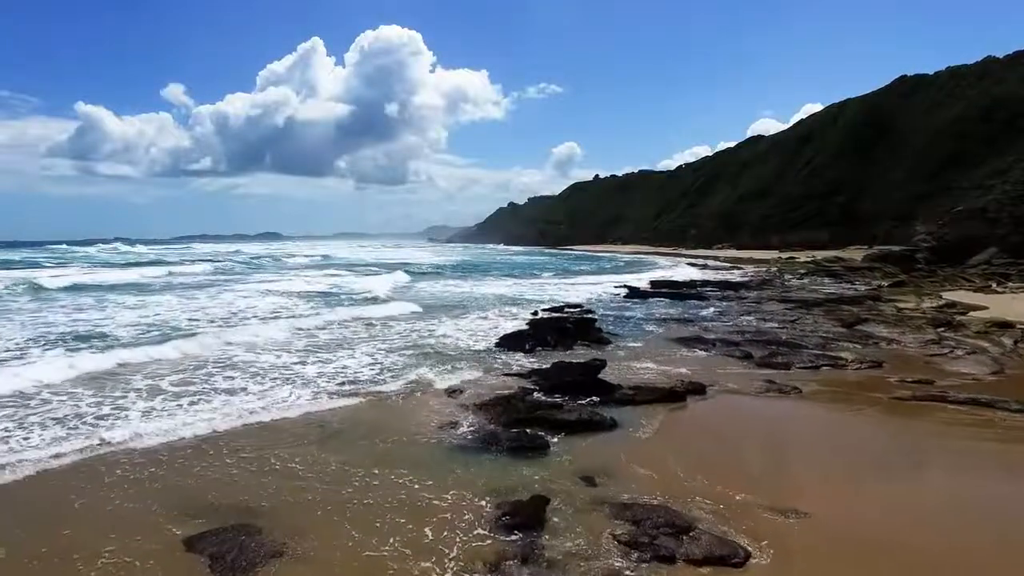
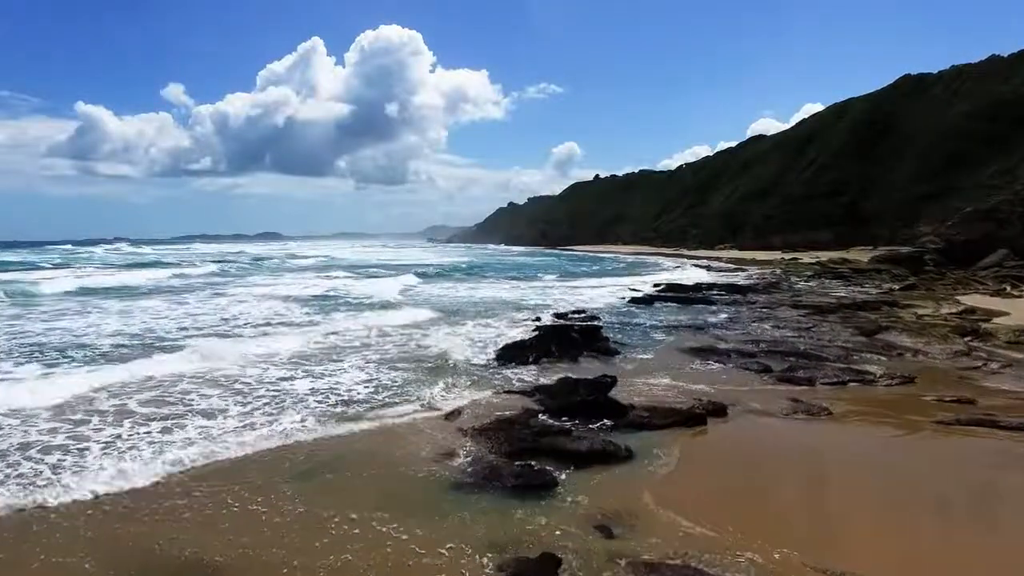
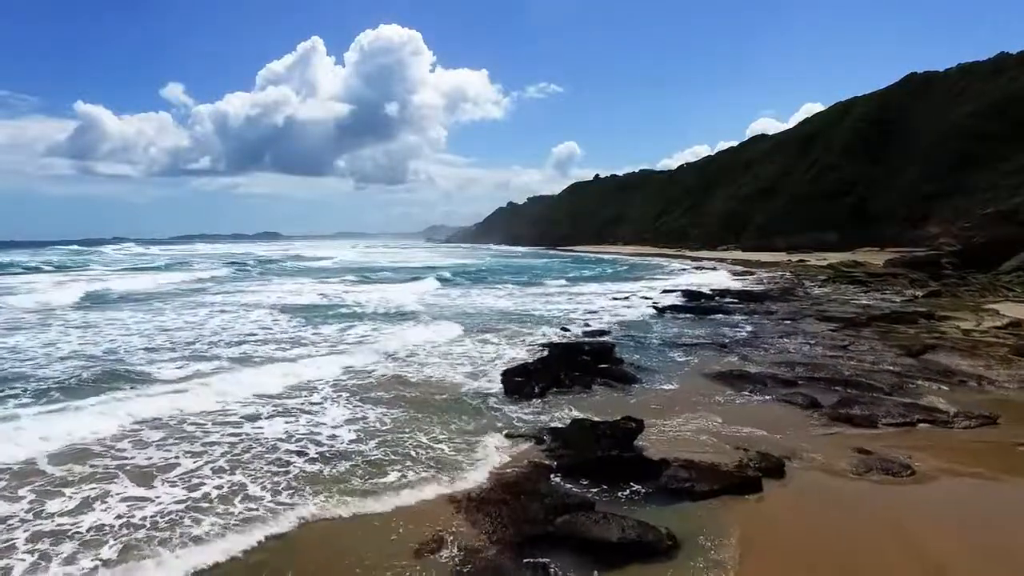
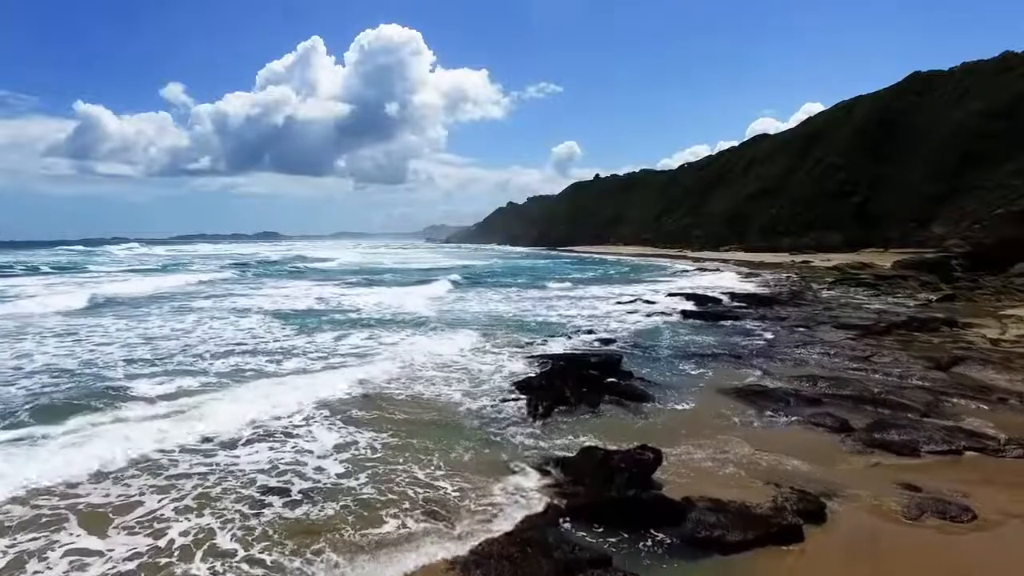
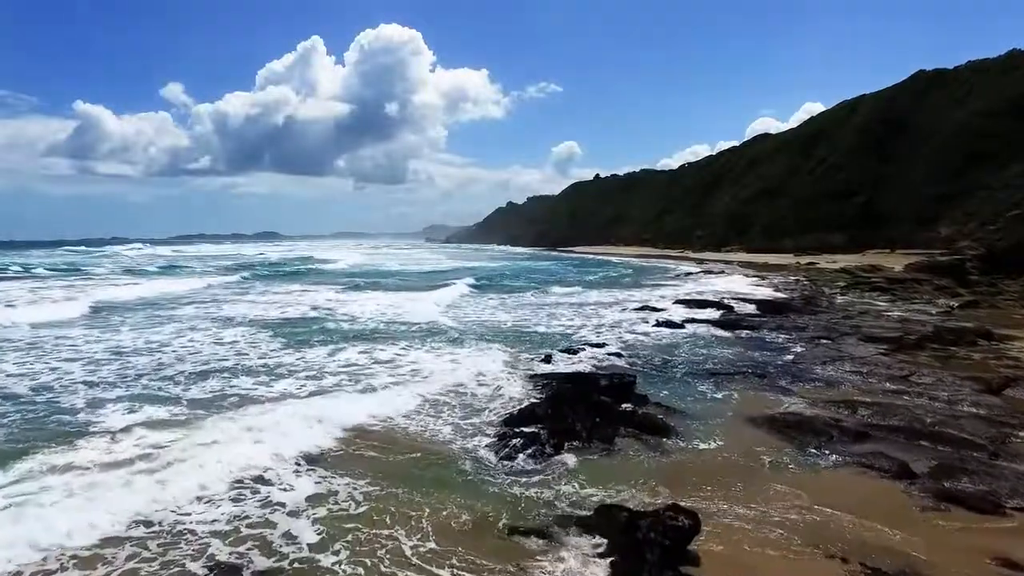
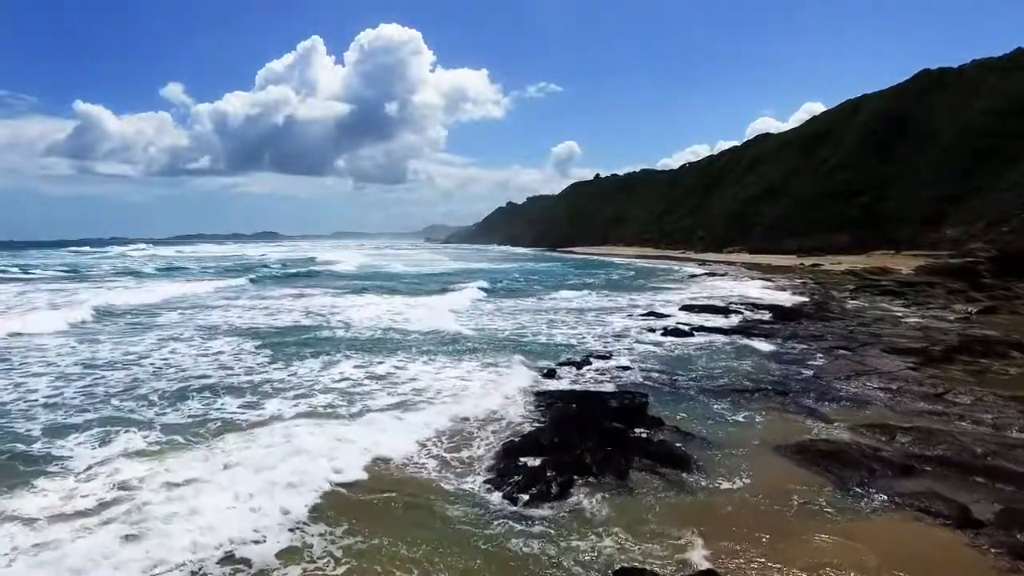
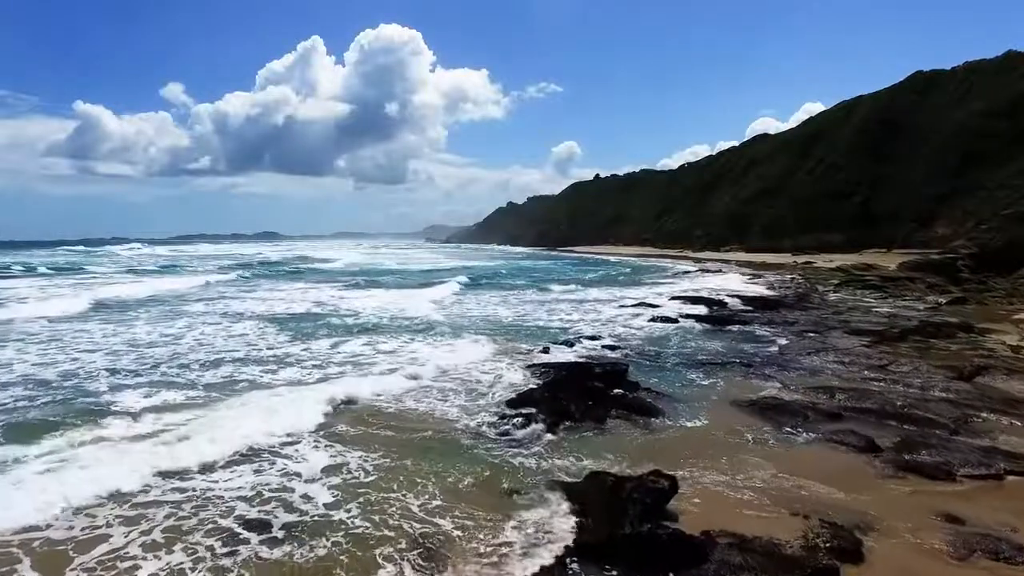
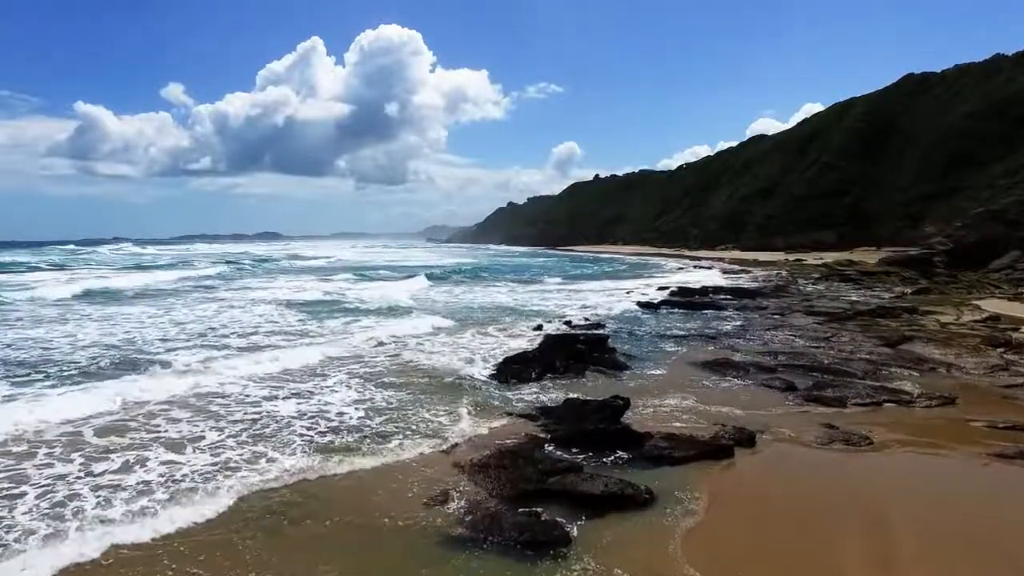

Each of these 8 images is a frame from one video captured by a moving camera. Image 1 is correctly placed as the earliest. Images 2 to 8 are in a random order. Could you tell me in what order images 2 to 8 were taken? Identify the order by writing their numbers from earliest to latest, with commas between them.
2, 8, 3, 4, 7, 5, 6
